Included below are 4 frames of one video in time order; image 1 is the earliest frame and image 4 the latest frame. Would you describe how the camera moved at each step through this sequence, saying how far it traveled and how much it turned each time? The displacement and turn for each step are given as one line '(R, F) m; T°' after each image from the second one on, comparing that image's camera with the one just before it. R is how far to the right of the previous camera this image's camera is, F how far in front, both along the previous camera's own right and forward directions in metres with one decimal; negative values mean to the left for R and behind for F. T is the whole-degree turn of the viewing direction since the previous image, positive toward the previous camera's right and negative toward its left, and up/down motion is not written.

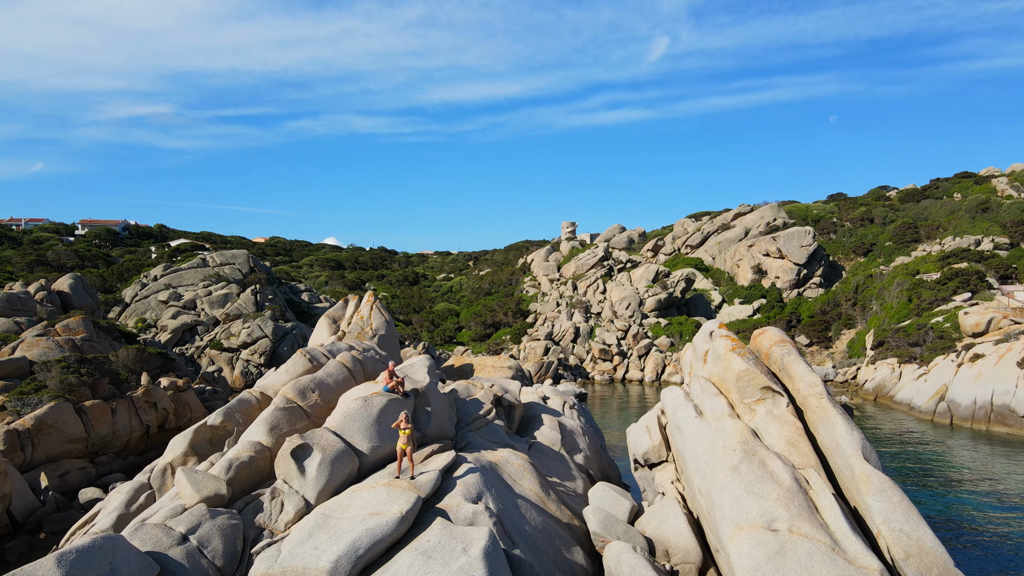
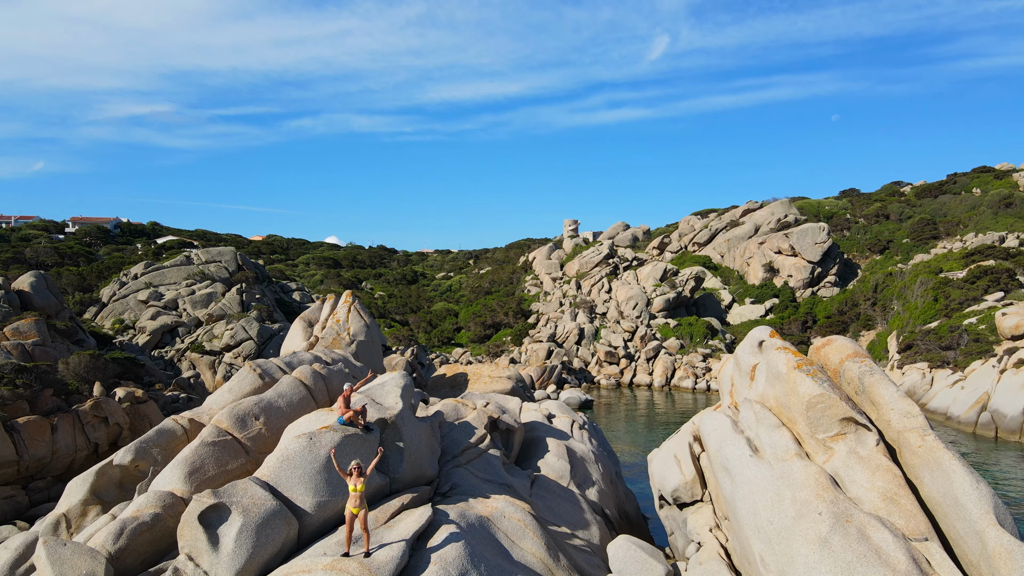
(+0.1, +2.6) m; 0°
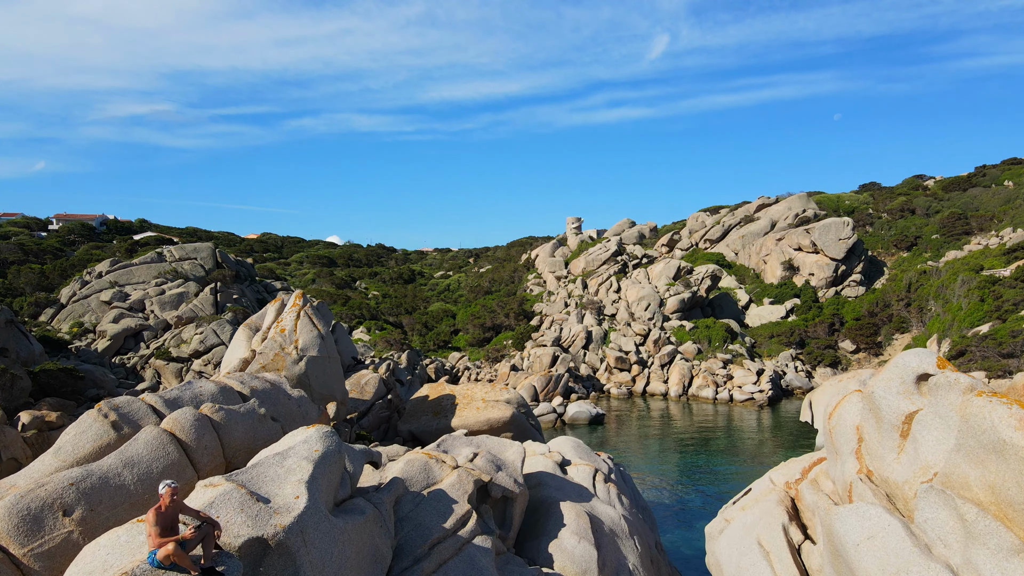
(0.0, +4.0) m; 0°
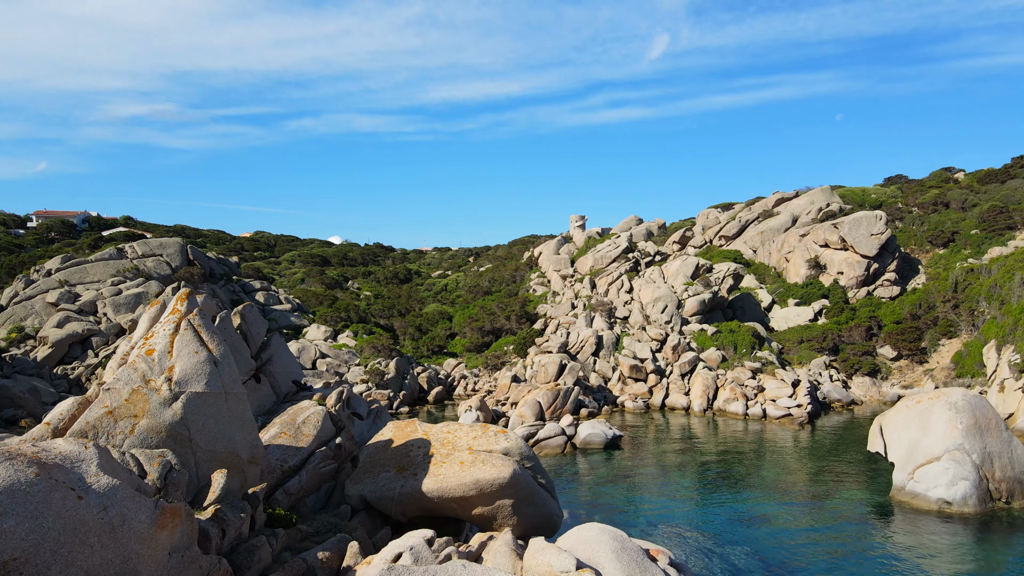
(0.0, +4.6) m; 0°
